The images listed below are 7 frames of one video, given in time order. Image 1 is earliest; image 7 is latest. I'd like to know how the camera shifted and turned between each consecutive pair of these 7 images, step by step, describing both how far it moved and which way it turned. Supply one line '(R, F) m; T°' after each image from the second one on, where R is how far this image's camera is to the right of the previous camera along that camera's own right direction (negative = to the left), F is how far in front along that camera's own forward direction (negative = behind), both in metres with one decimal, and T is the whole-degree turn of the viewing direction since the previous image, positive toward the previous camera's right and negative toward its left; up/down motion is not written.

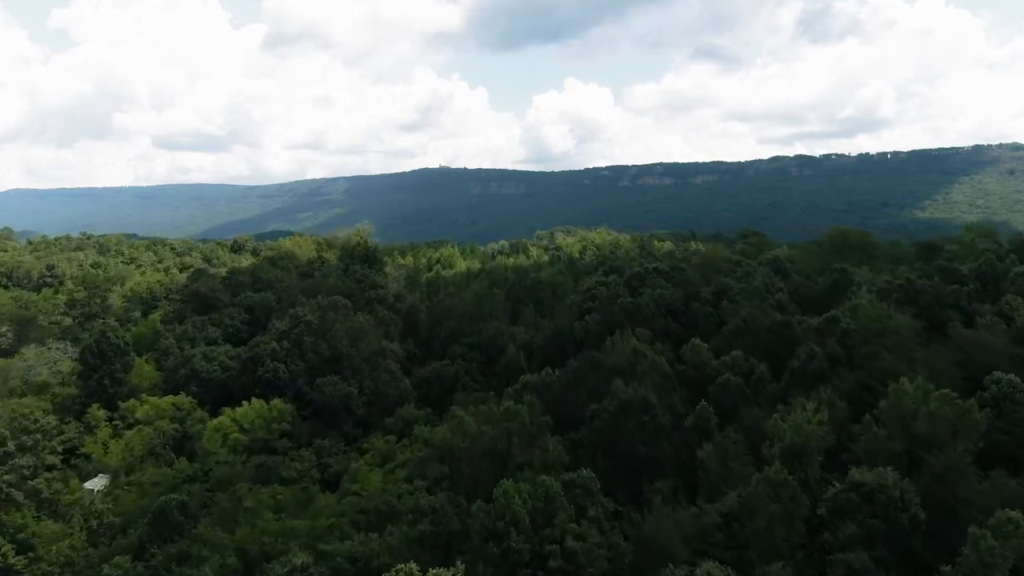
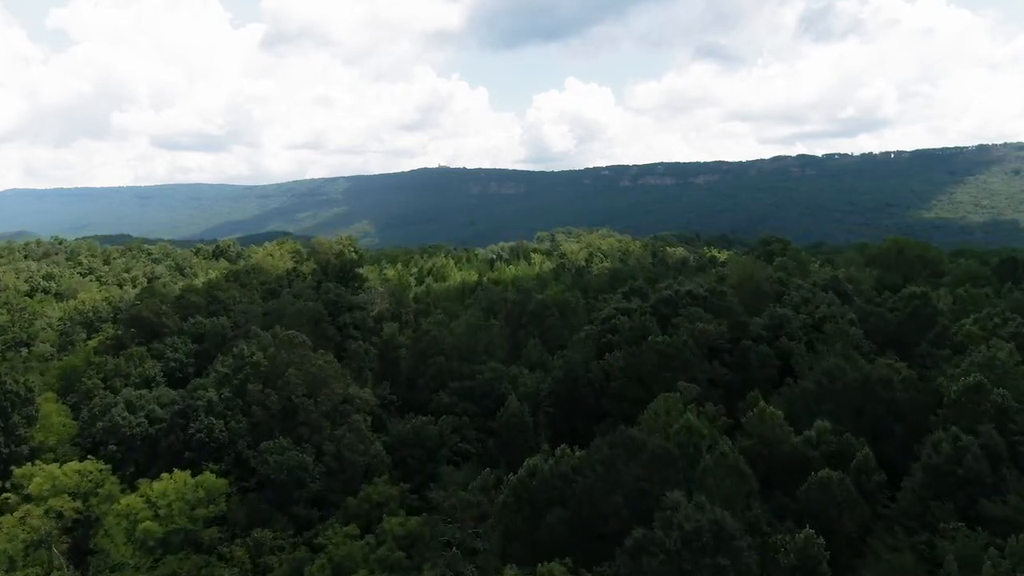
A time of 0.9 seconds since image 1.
(-0.1, +8.0) m; 0°
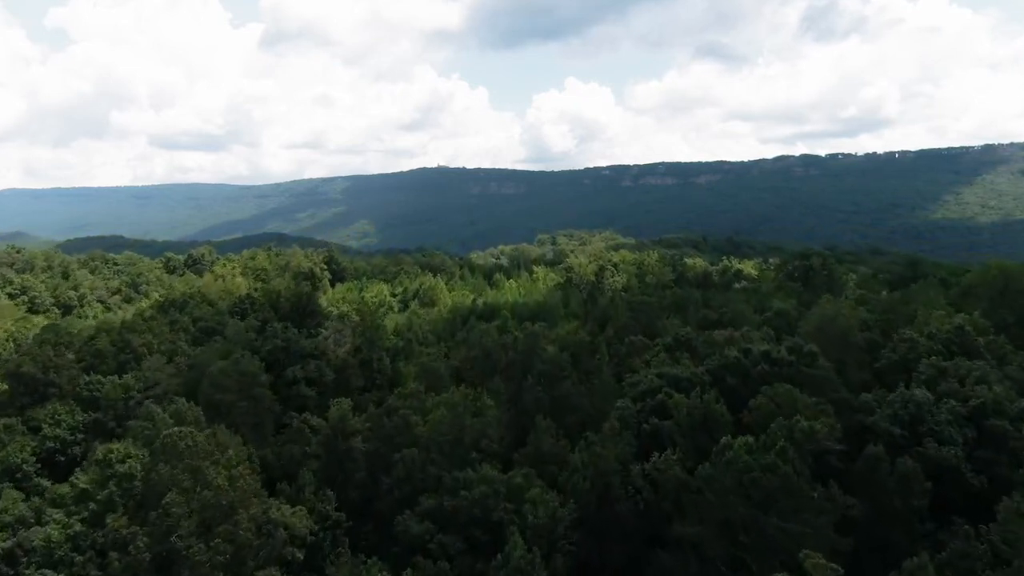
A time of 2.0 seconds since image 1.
(-0.1, +10.3) m; 0°
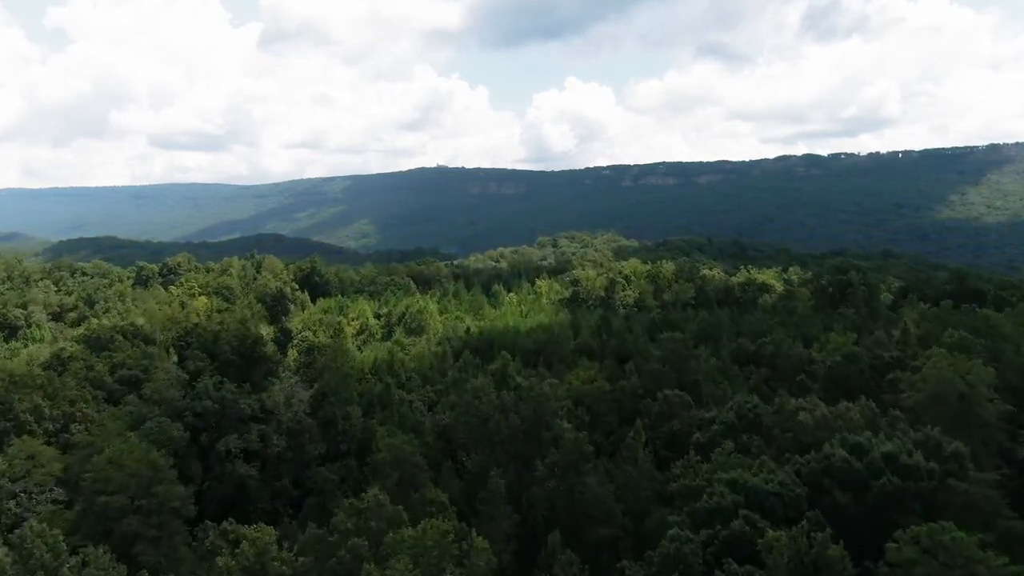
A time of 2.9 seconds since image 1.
(-0.1, +8.0) m; 0°
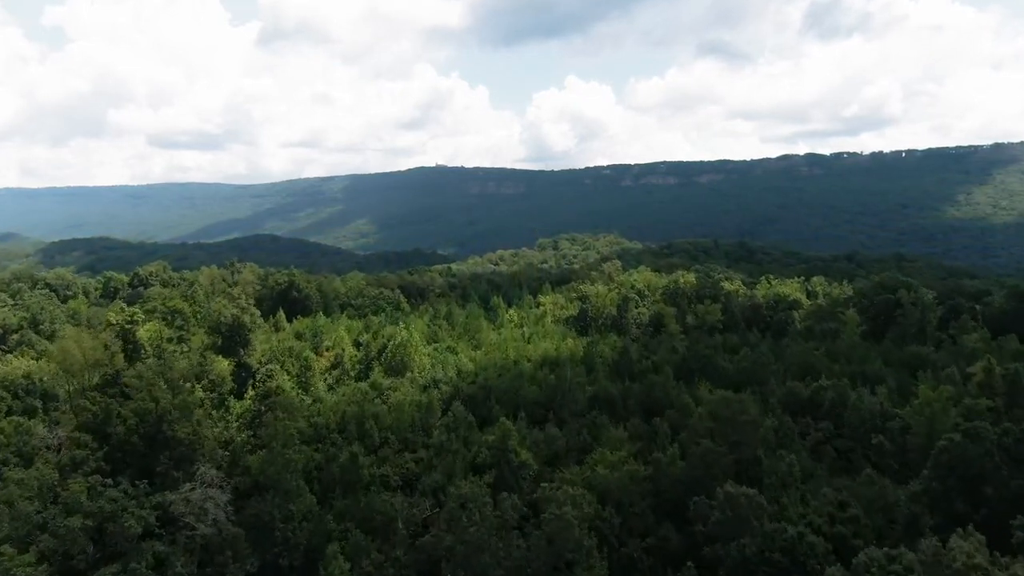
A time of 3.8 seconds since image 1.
(-0.1, +8.1) m; 0°
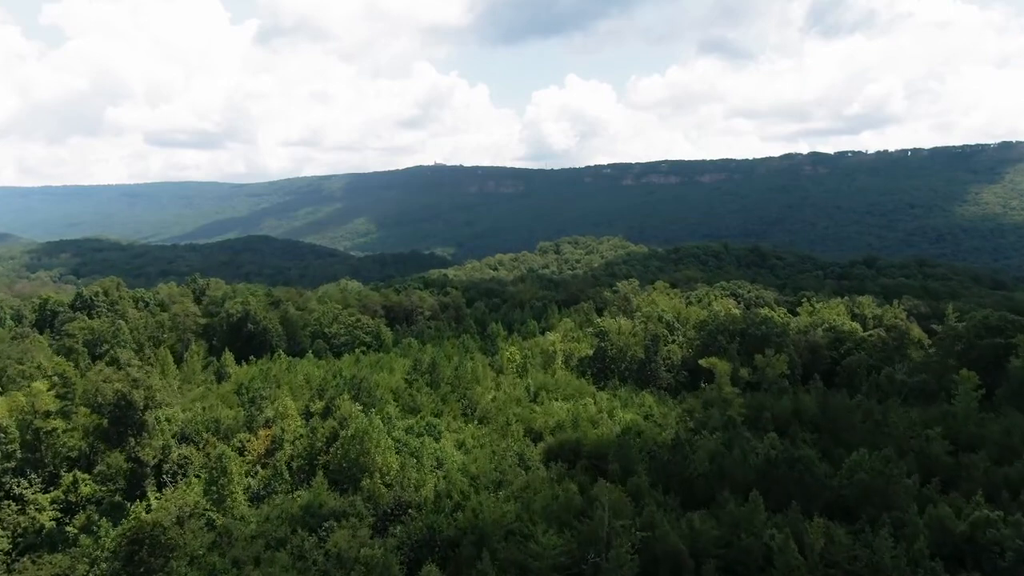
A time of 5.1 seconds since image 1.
(-0.2, +12.6) m; 0°
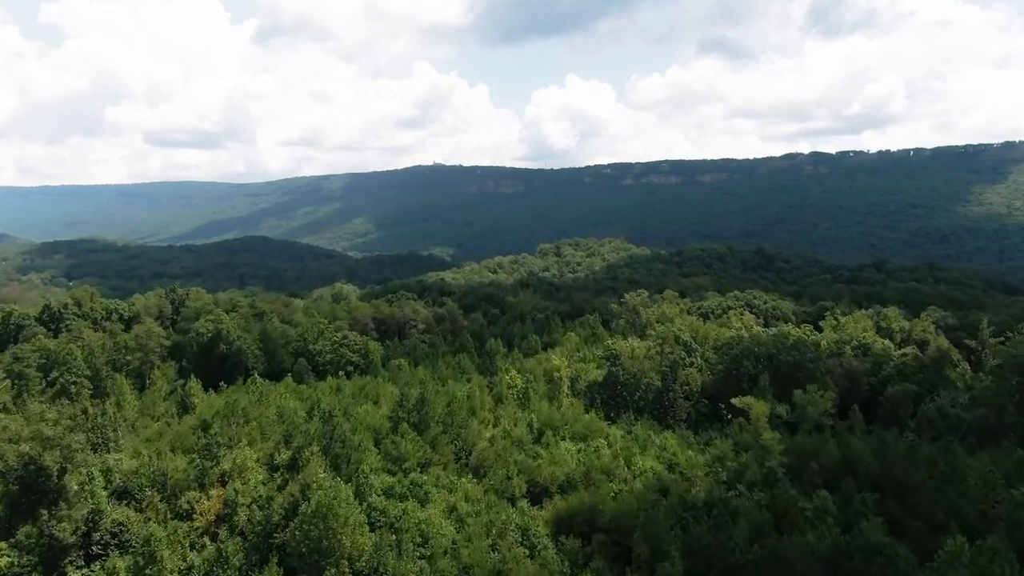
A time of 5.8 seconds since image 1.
(-0.1, +5.7) m; 0°
